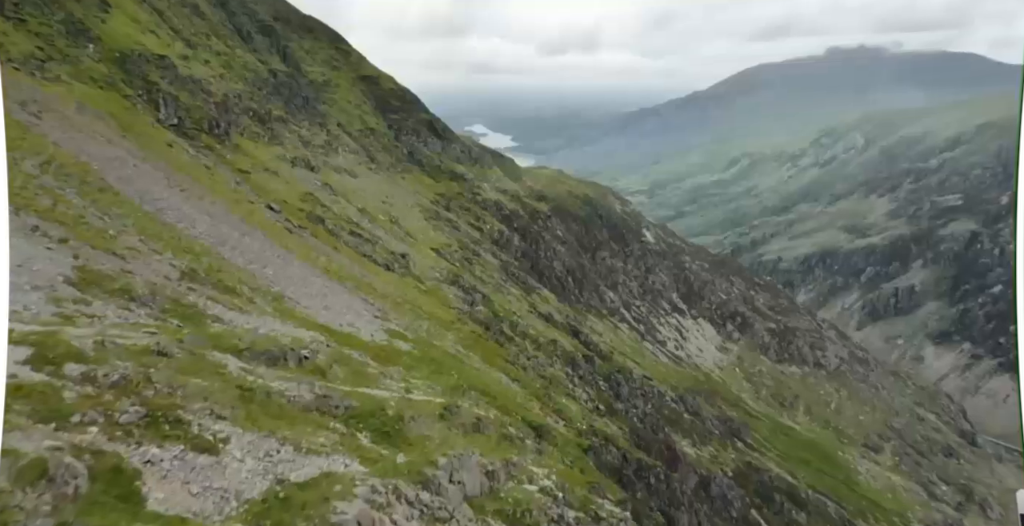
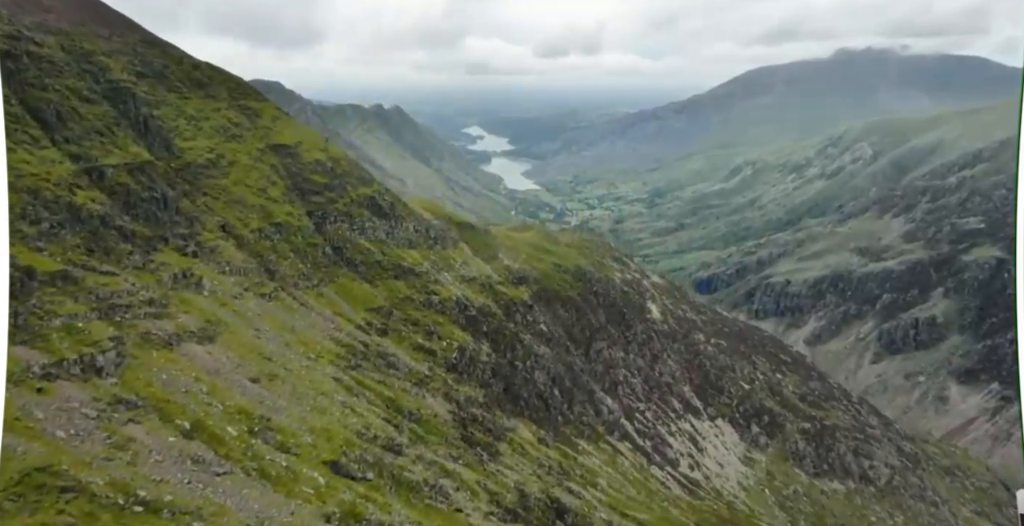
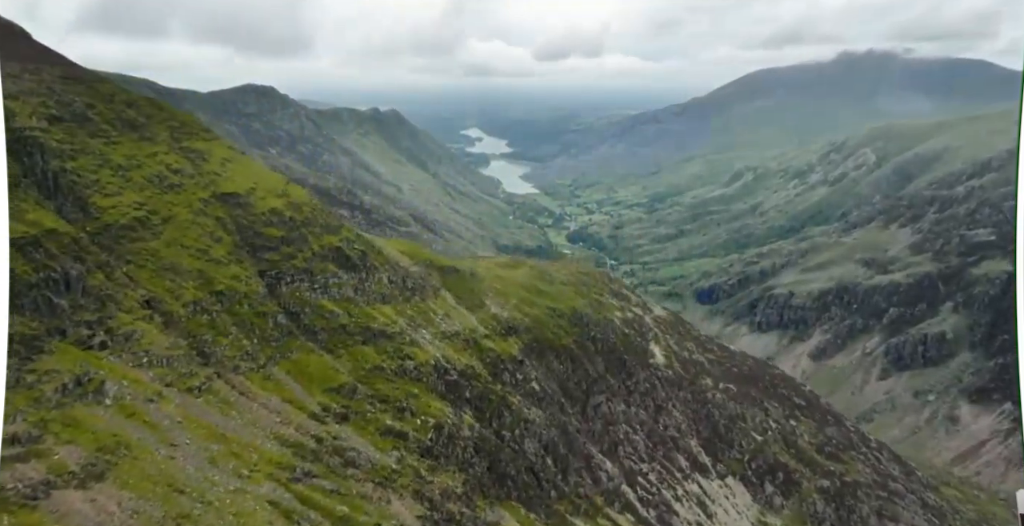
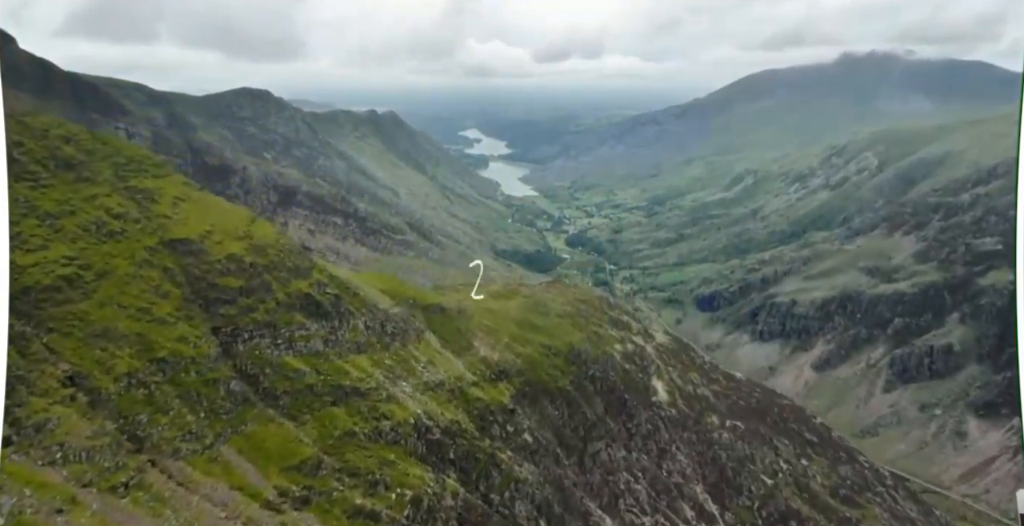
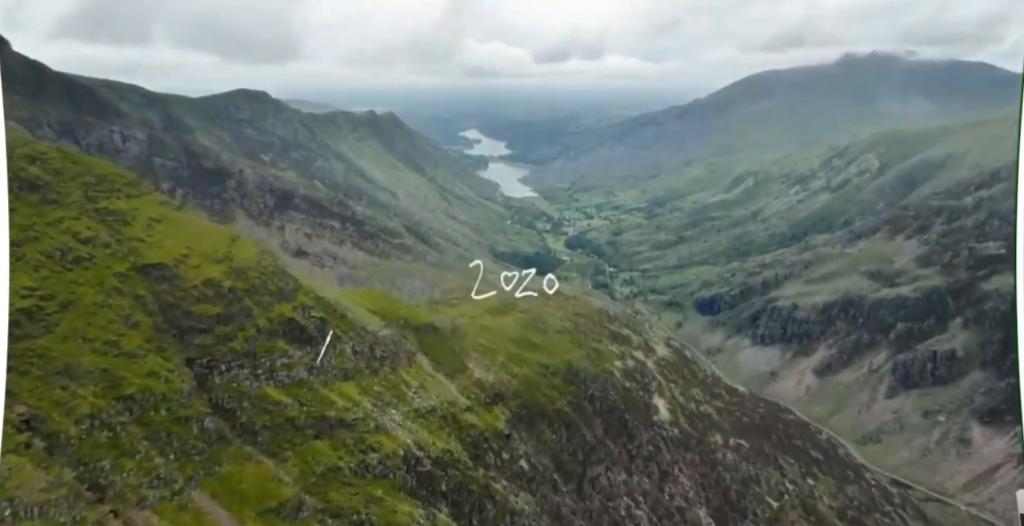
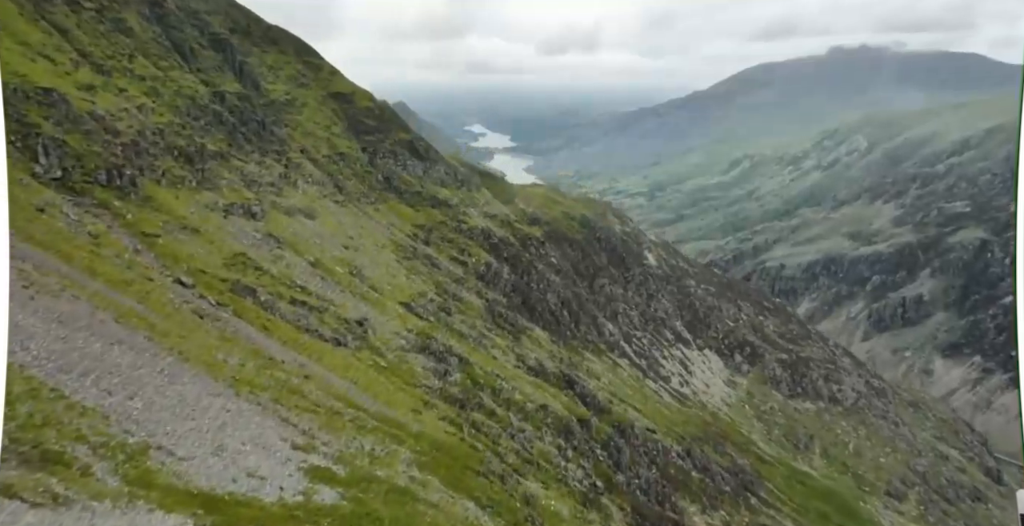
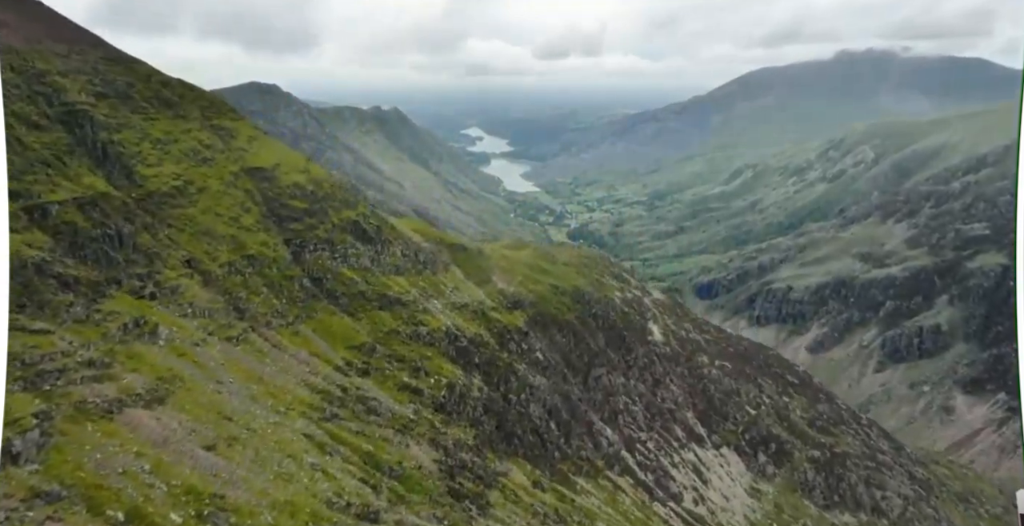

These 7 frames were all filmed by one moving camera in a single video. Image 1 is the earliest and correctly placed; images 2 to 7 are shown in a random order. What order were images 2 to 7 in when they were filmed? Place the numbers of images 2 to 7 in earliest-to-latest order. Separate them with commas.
6, 2, 7, 3, 4, 5
